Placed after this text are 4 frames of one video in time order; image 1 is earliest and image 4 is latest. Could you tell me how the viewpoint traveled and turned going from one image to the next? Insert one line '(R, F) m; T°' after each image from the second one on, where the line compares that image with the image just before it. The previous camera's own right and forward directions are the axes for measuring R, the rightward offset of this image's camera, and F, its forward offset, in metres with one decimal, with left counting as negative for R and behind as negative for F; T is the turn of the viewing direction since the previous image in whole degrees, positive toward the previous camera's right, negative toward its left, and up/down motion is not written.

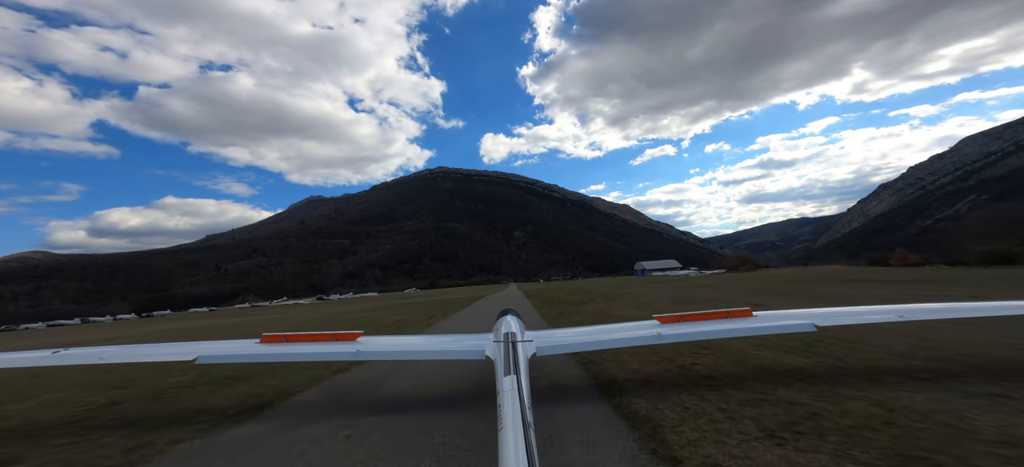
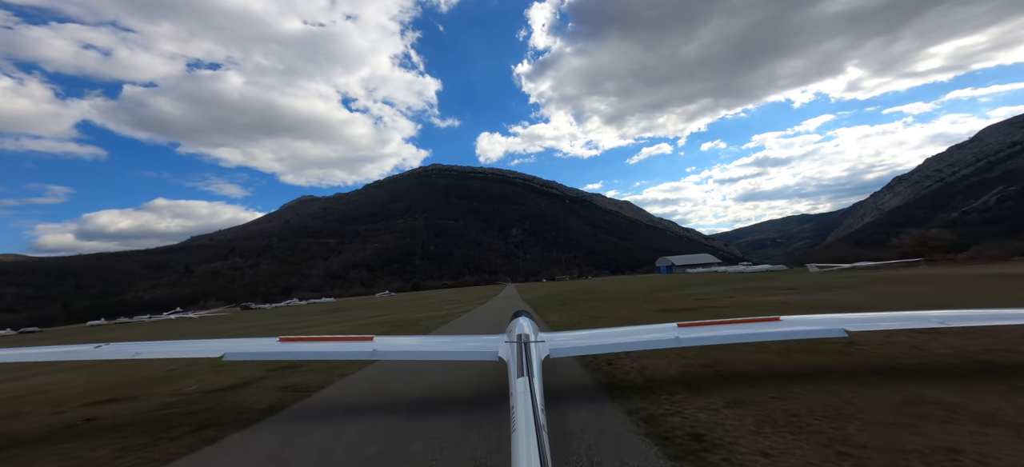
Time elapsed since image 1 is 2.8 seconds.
(-0.1, +1.2) m; +1°
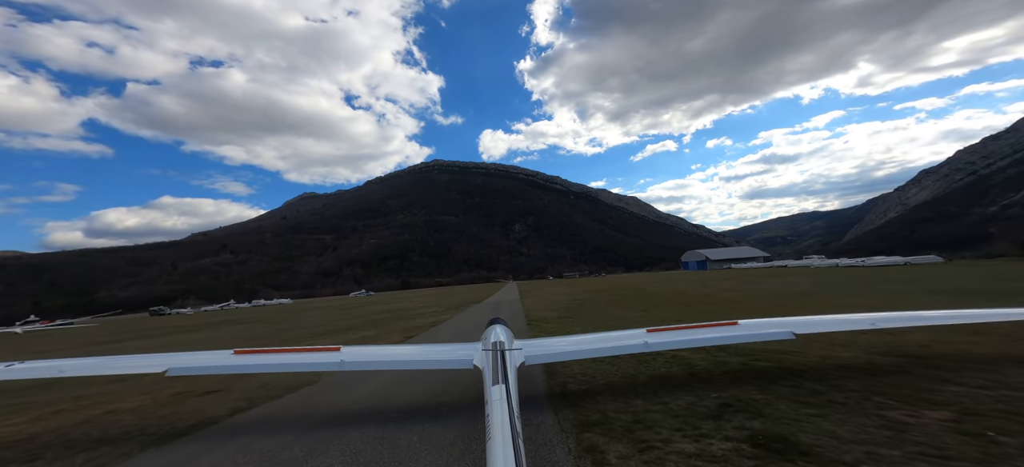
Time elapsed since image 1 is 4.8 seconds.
(0.0, +0.9) m; -1°
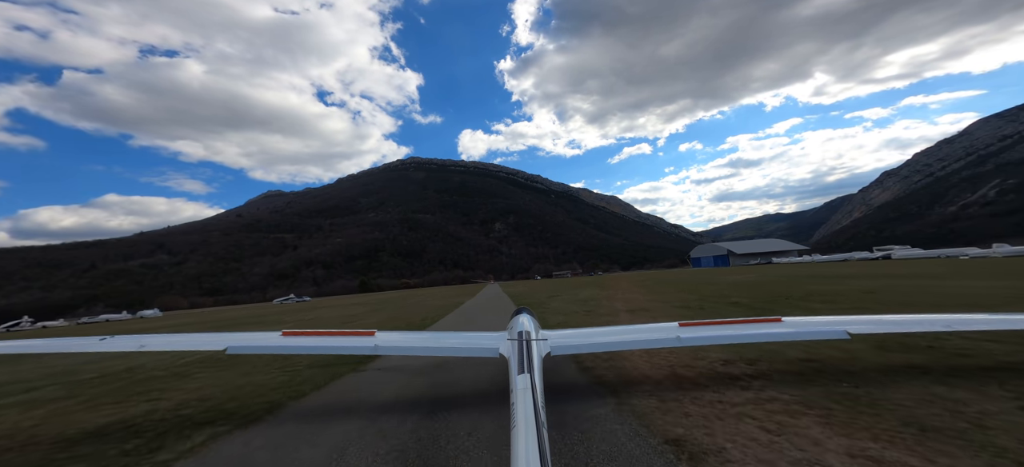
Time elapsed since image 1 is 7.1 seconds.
(-0.1, +1.0) m; +4°
